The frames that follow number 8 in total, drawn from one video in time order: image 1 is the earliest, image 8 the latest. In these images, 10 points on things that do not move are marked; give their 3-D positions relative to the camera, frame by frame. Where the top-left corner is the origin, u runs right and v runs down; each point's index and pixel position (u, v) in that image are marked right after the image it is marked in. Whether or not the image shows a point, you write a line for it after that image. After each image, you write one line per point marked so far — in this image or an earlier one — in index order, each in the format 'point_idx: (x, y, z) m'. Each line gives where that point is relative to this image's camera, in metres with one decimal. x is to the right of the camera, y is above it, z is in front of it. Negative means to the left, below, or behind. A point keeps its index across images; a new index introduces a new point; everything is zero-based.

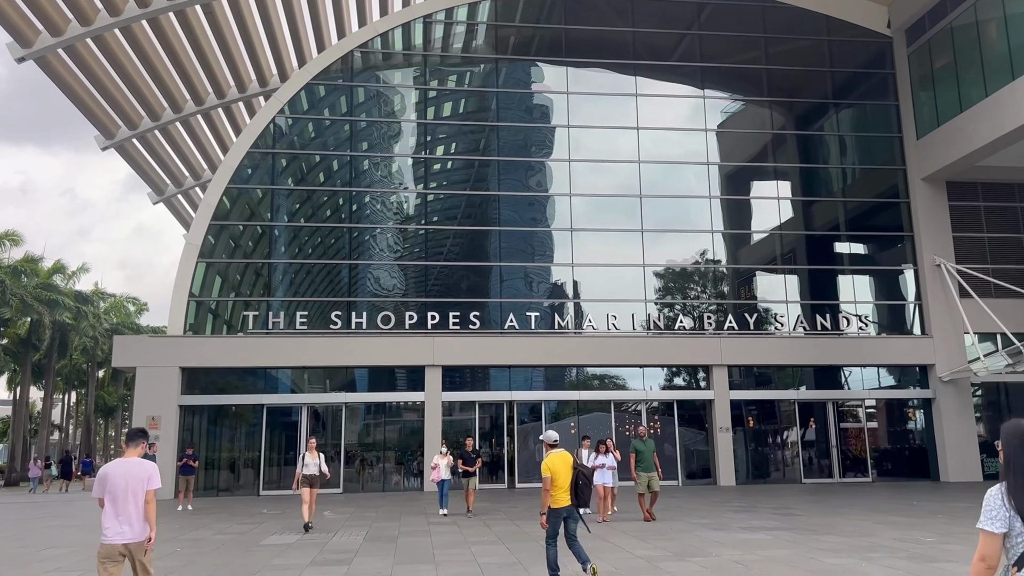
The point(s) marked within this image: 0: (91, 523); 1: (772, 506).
0: (-8.0, -4.5, +15.2) m
1: (+5.3, -4.5, +16.5) m
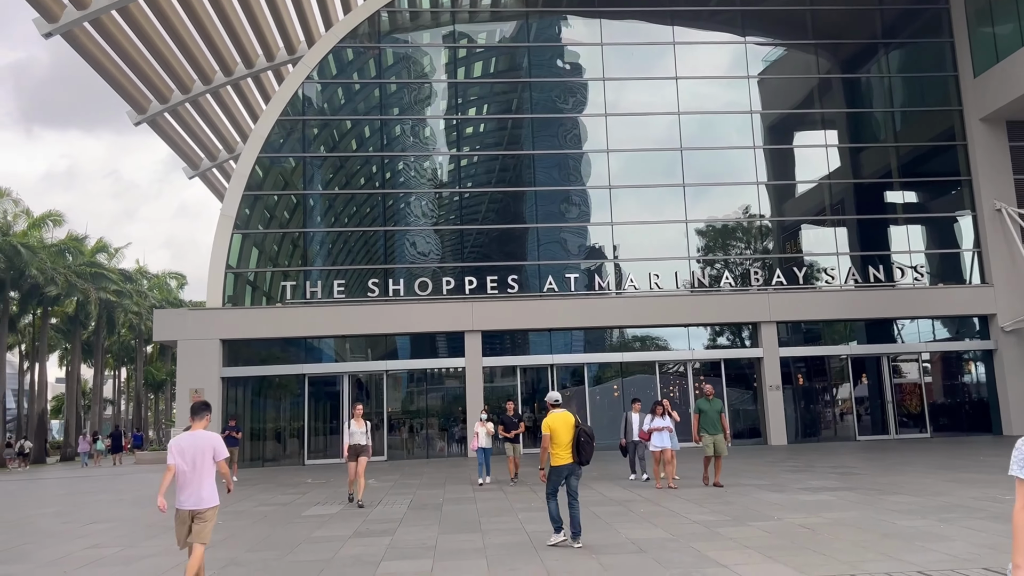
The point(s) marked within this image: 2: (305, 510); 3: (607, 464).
0: (-7.1, -4.0, +15.3) m
1: (+6.2, -3.5, +15.9) m
2: (-3.0, -3.2, +11.7) m
3: (+2.2, -4.0, +18.3) m
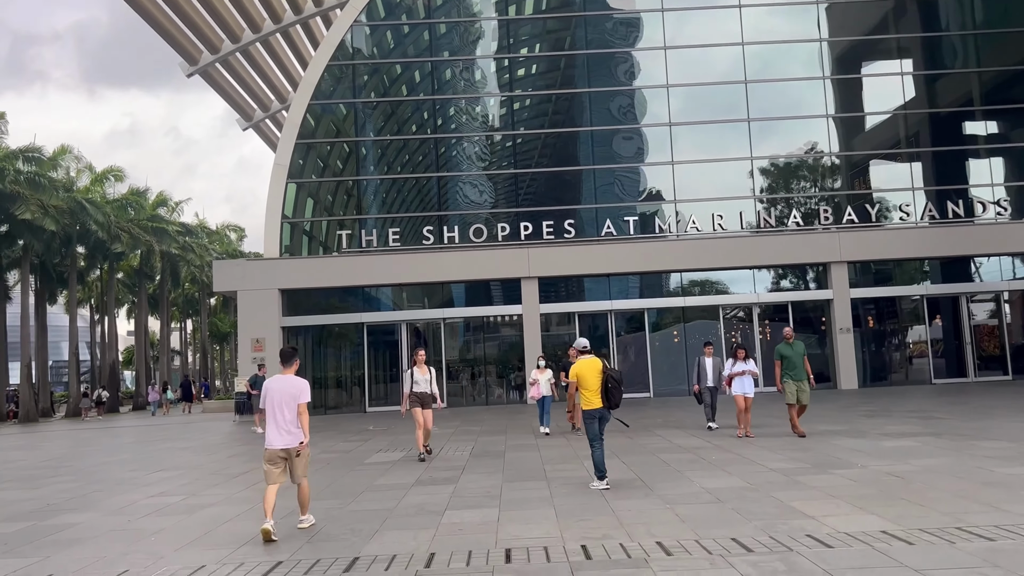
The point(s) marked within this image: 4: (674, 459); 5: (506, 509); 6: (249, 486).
0: (-5.9, -3.0, +15.5) m
1: (+7.4, -2.3, +15.2) m
2: (-2.1, -2.4, +11.7) m
3: (+3.5, -2.7, +17.8) m
4: (+2.0, -2.1, +9.8) m
5: (-0.1, -2.0, +7.1) m
6: (-3.1, -2.3, +9.4) m
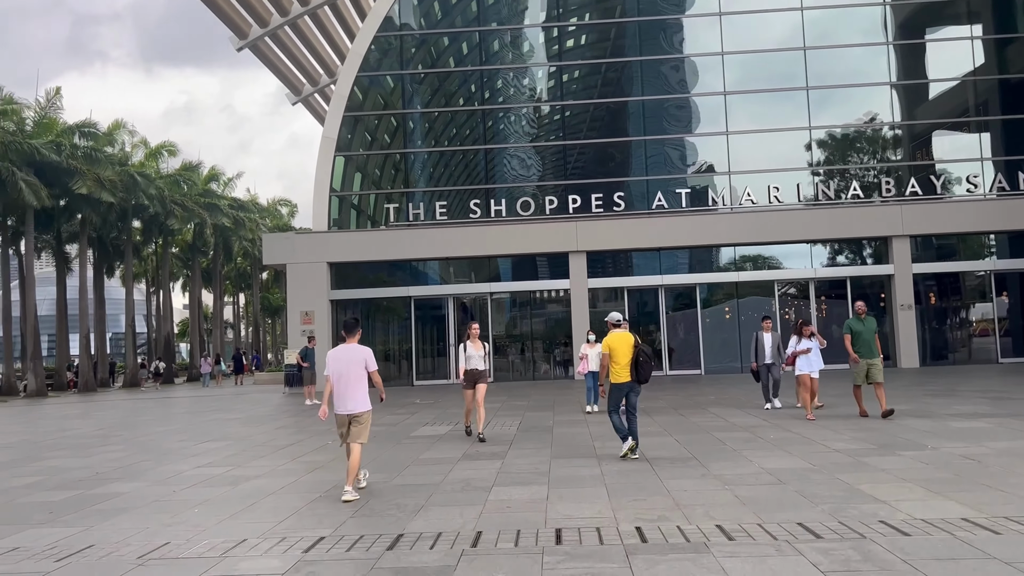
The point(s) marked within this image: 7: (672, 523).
0: (-5.0, -2.5, +15.6) m
1: (+8.3, -1.8, +14.5) m
2: (-1.4, -2.0, +11.5) m
3: (+4.5, -2.2, +17.4) m
4: (+2.6, -1.8, +9.4) m
5: (+0.4, -1.7, +6.8) m
6: (-2.5, -2.0, +9.4) m
7: (+1.1, -1.6, +5.4) m
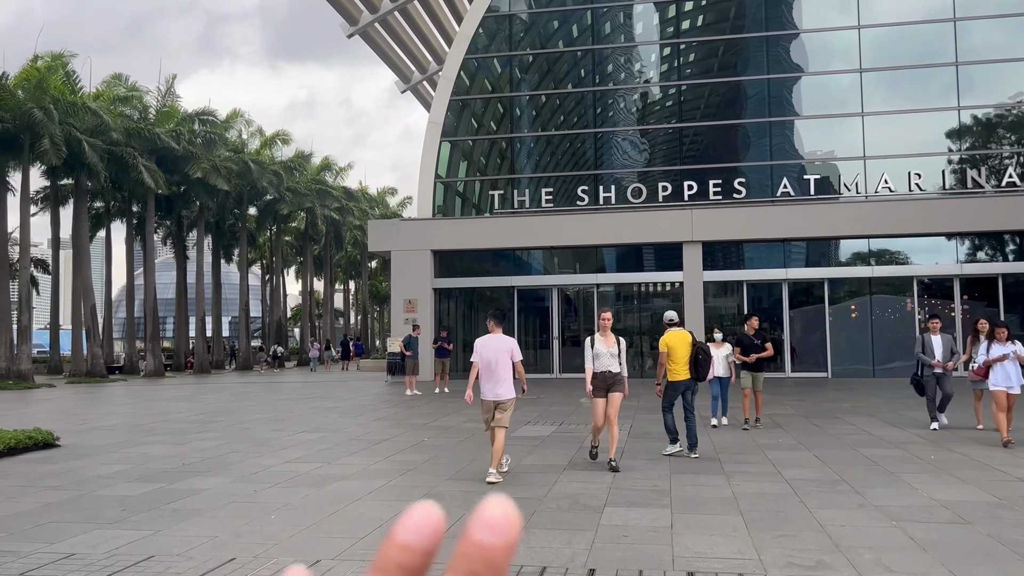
0: (-3.0, -2.2, +15.2) m
1: (+10.0, -1.8, +12.3) m
2: (0.0, -1.9, +10.7) m
3: (+6.7, -2.1, +15.7) m
4: (+3.7, -1.7, +8.1) m
5: (+1.2, -1.6, +5.8) m
6: (-1.3, -1.8, +8.7) m
7: (+1.7, -1.5, +4.3) m
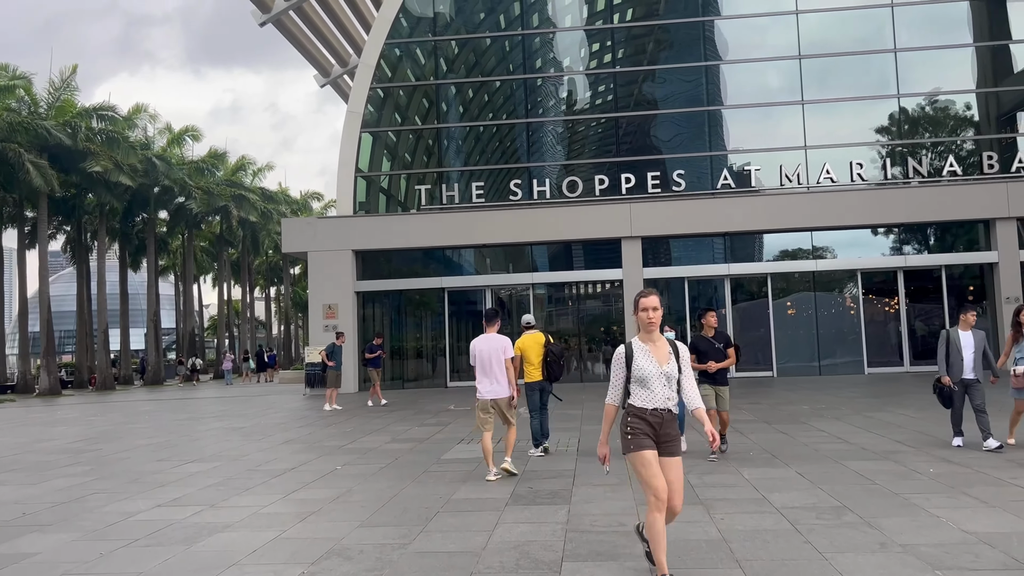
0: (-4.2, -2.3, +13.4) m
1: (+9.0, -1.6, +11.7) m
2: (-0.8, -1.9, +9.2) m
3: (+5.4, -2.0, +14.8) m
4: (+3.1, -1.6, +6.9) m
5: (+0.8, -1.5, +4.4) m
6: (-1.9, -1.8, +7.1) m
7: (+1.5, -1.4, +3.0) m
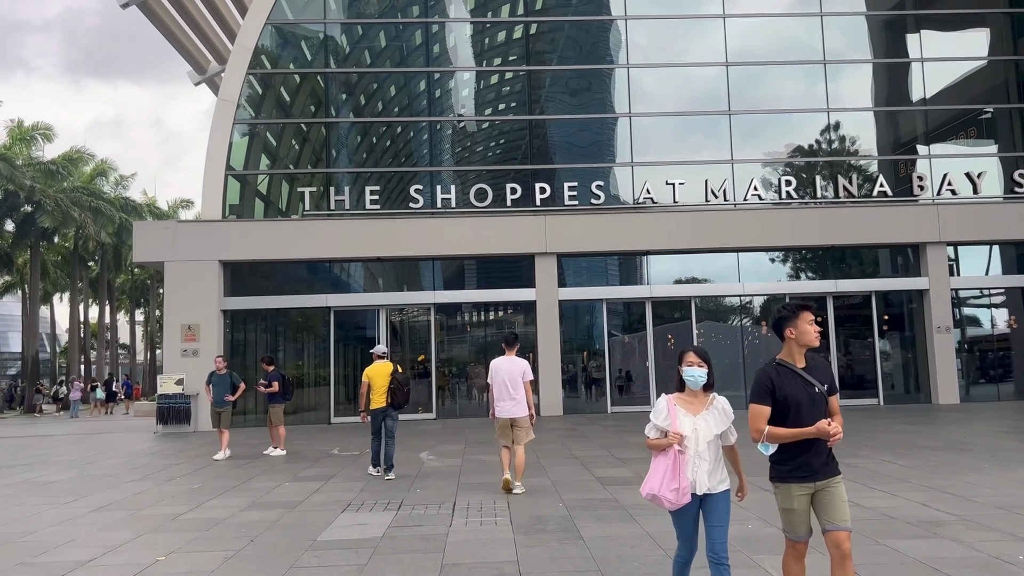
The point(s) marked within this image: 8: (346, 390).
0: (-5.5, -2.4, +10.2) m
1: (+7.9, -2.0, +10.4) m
2: (-1.5, -1.9, +6.6) m
3: (+3.9, -2.3, +12.9) m
4: (+2.6, -1.6, +4.8) m
5: (+0.7, -1.5, +2.1) m
6: (-2.4, -1.8, +4.3) m
7: (+1.5, -1.3, +0.7) m
8: (-3.8, -2.3, +18.4) m
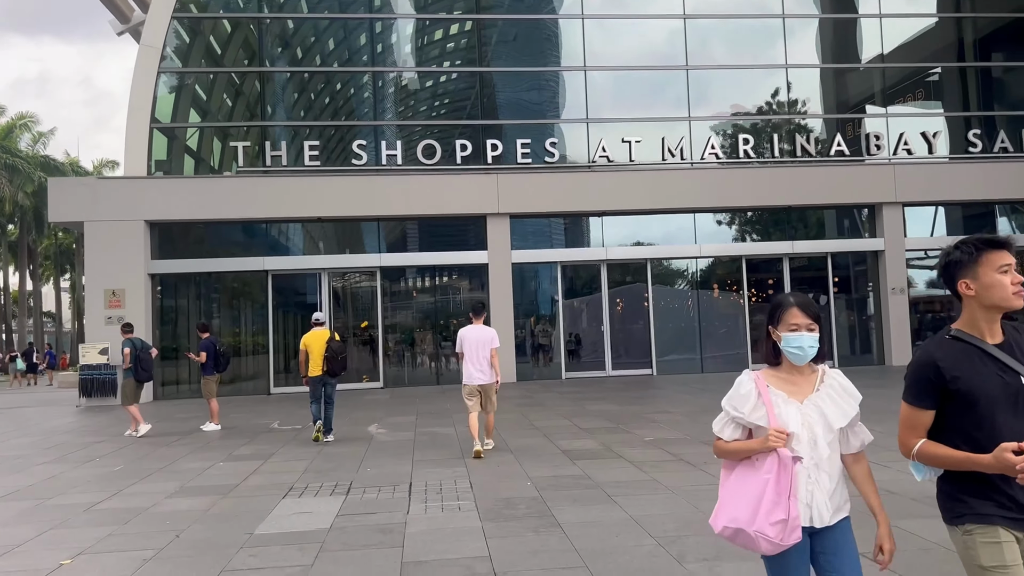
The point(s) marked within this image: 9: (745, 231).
0: (-6.0, -2.0, +9.2) m
1: (+7.3, -1.4, +10.2) m
2: (-1.8, -1.6, +5.8) m
3: (+3.1, -1.7, +12.5) m
4: (+2.5, -1.4, +4.3) m
5: (+0.7, -1.3, +1.4) m
6: (-2.5, -1.6, +3.4) m
7: (+1.7, -1.2, +0.1) m
8: (-4.9, -1.5, +17.4) m
9: (+6.0, +1.4, +18.7) m
